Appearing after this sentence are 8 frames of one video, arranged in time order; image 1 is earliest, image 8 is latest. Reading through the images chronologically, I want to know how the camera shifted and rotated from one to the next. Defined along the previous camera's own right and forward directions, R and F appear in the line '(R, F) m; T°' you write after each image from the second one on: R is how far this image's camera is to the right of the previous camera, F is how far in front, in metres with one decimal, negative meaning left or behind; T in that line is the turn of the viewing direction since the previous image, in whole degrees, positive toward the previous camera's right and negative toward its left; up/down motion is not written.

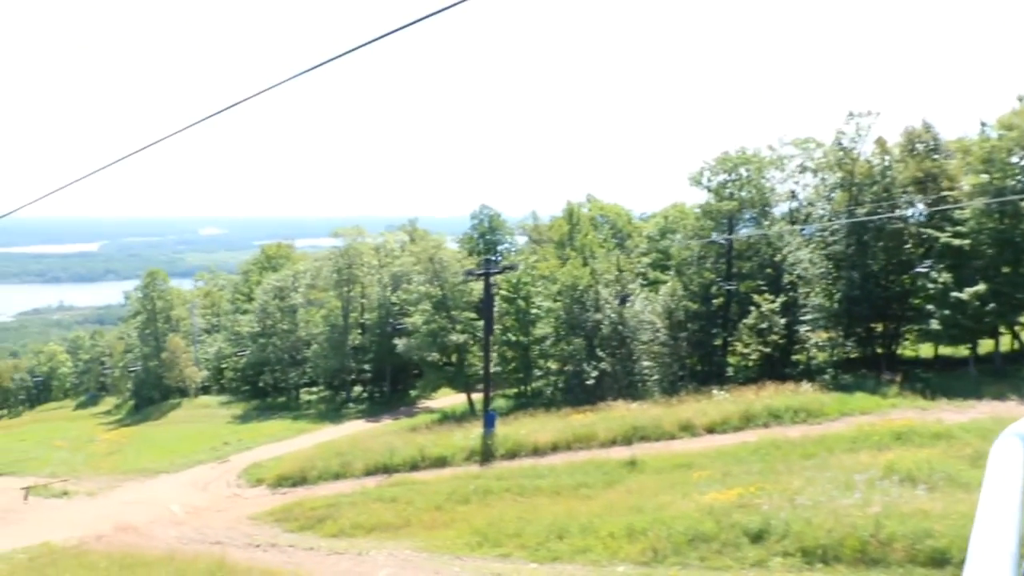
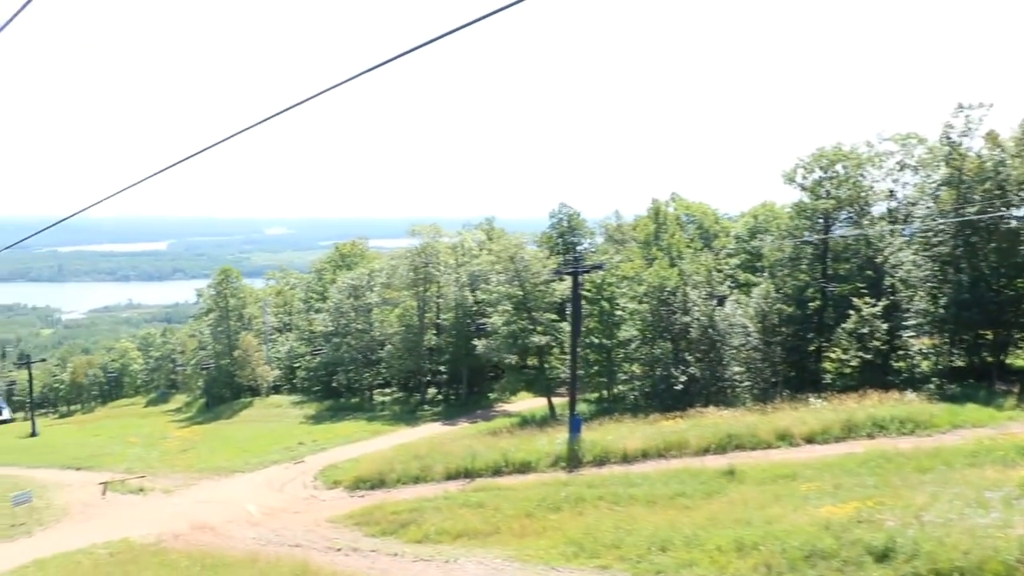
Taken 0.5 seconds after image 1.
(-0.8, +1.2) m; -3°
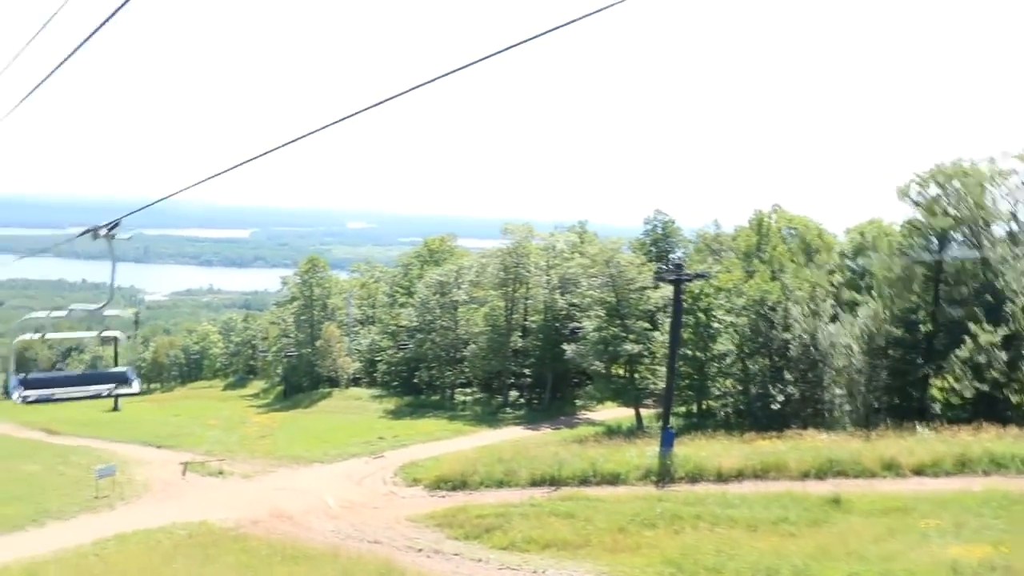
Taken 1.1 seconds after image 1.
(-0.6, +1.0) m; -4°
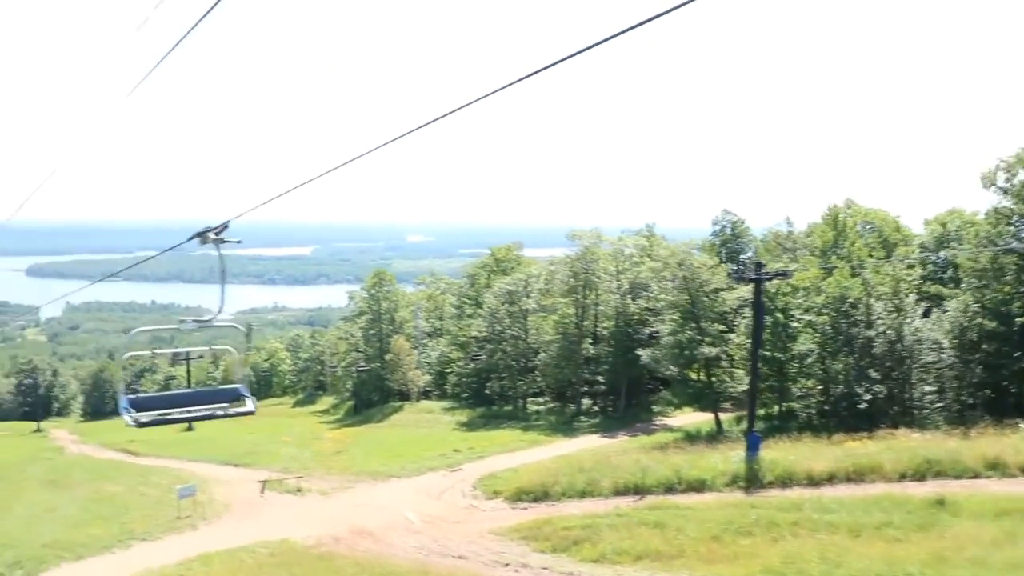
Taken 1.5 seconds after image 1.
(-0.4, +0.5) m; -3°
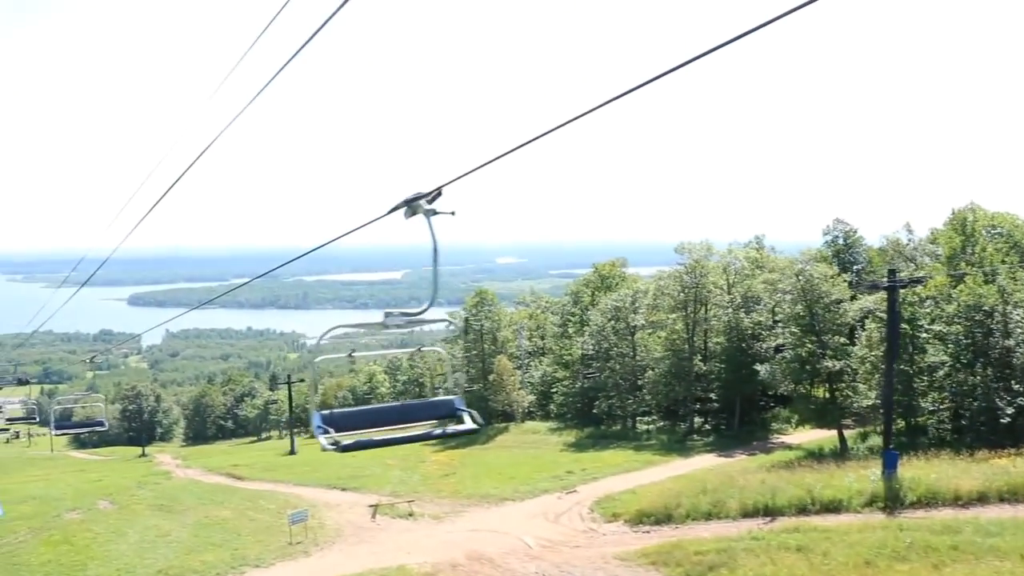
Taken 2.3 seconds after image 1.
(-0.7, +1.0) m; -5°
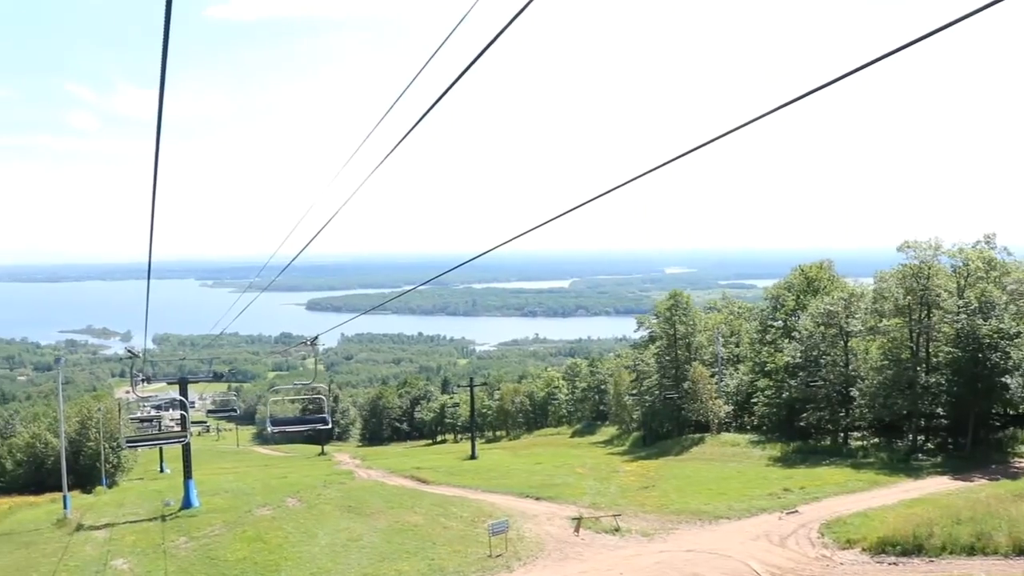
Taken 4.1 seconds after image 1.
(-1.3, +2.4) m; -9°
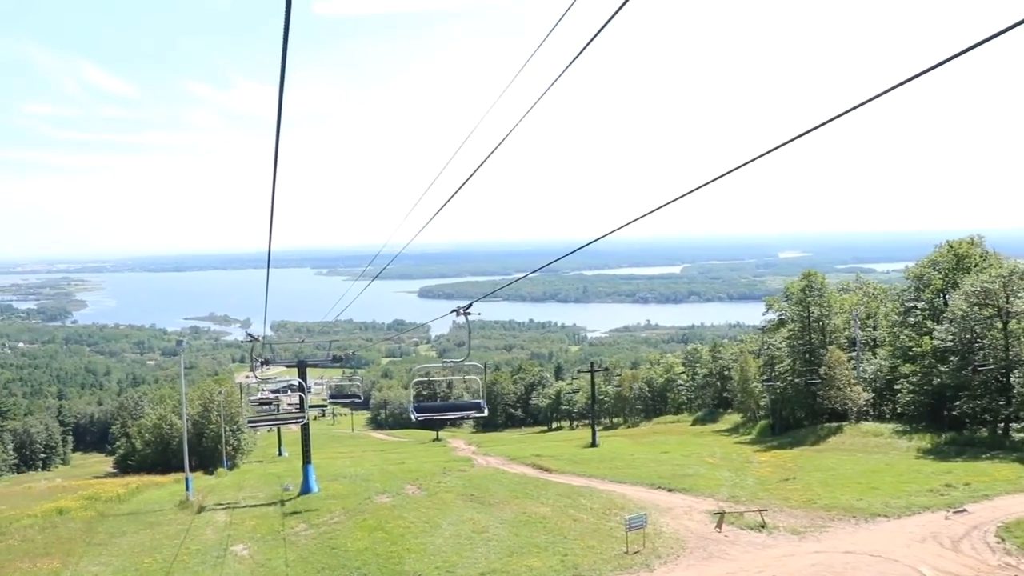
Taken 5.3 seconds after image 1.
(-0.6, +1.8) m; -6°
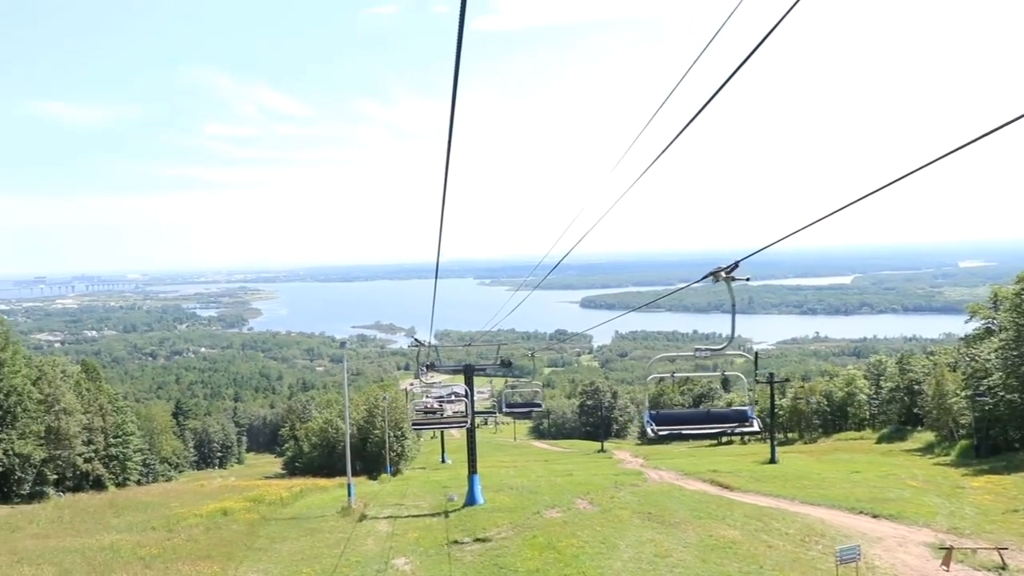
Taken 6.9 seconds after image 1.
(-0.6, +2.4) m; -9°
